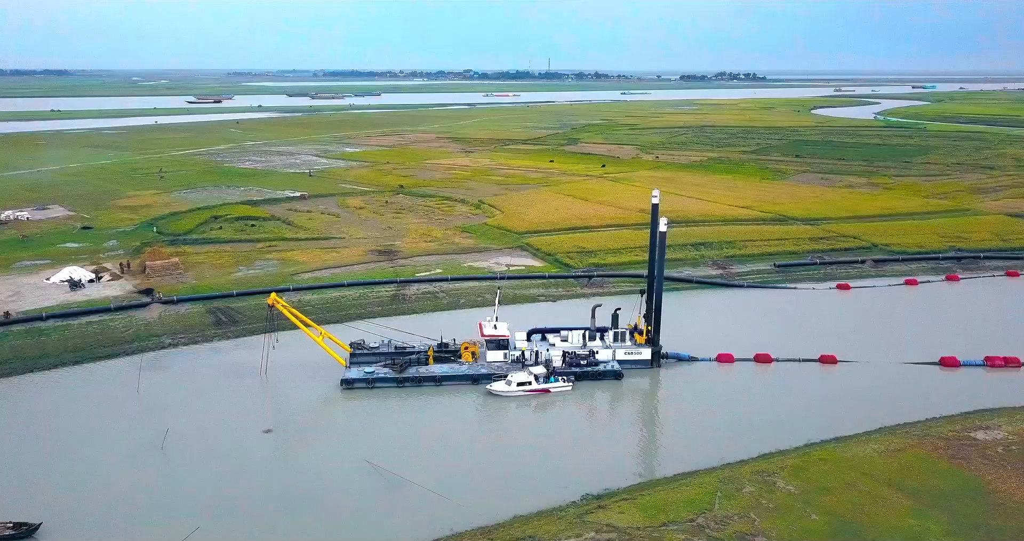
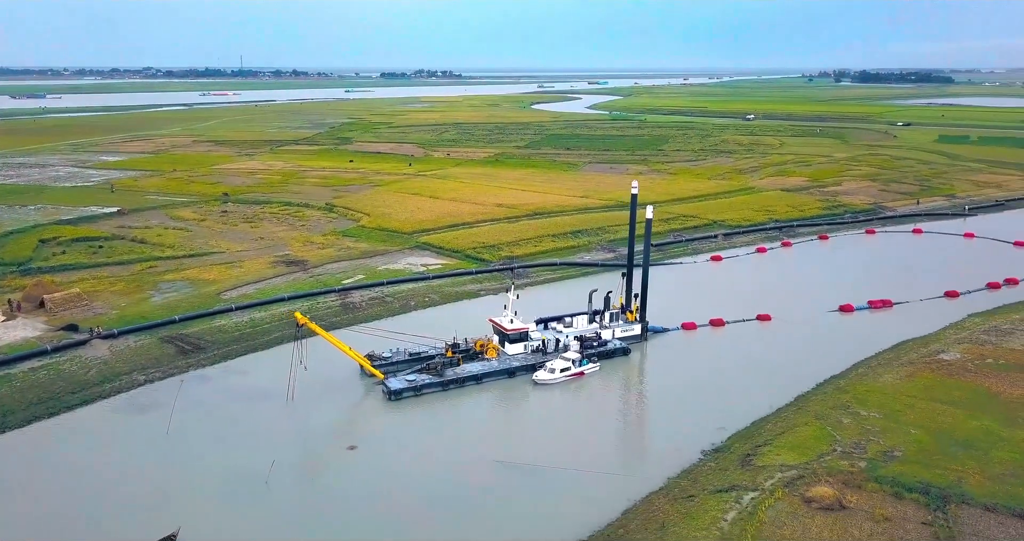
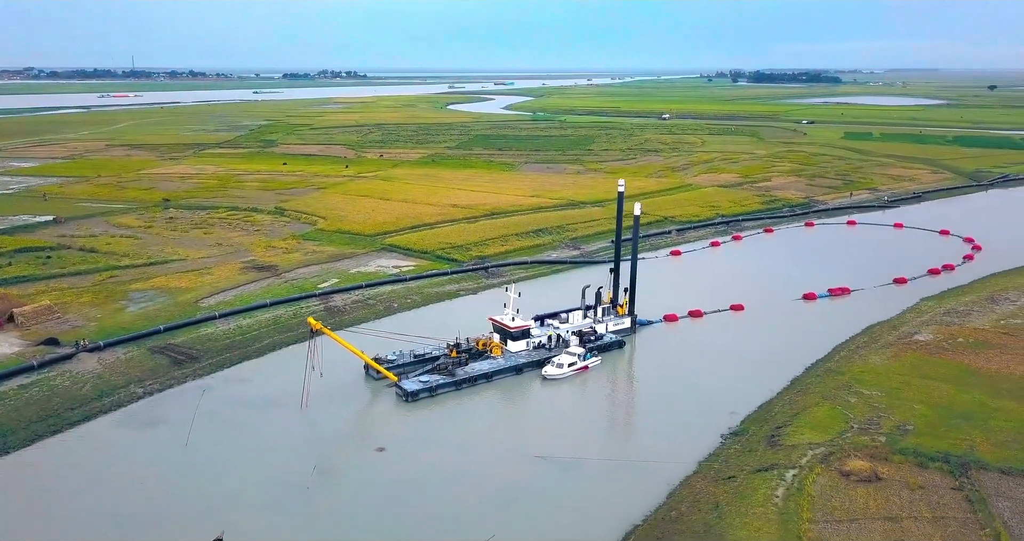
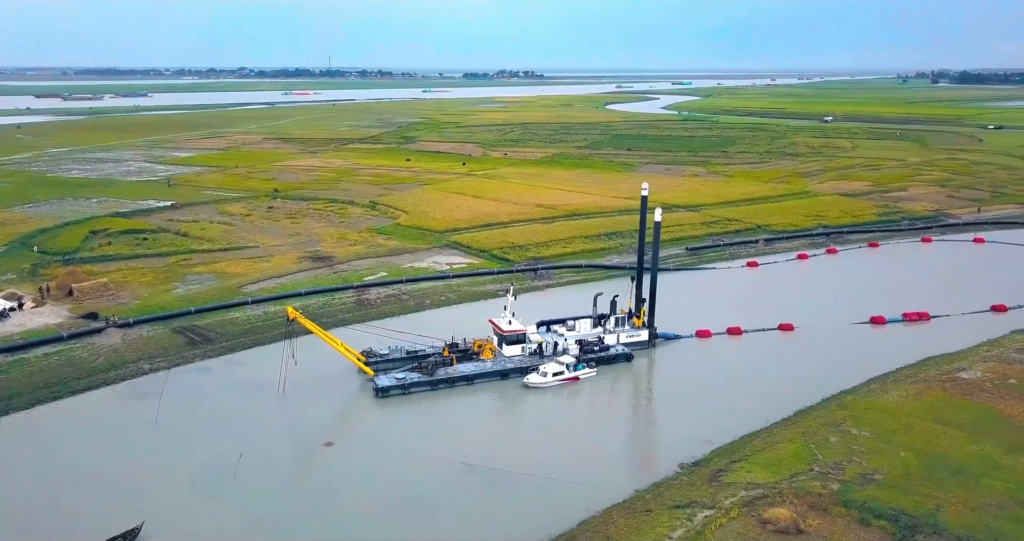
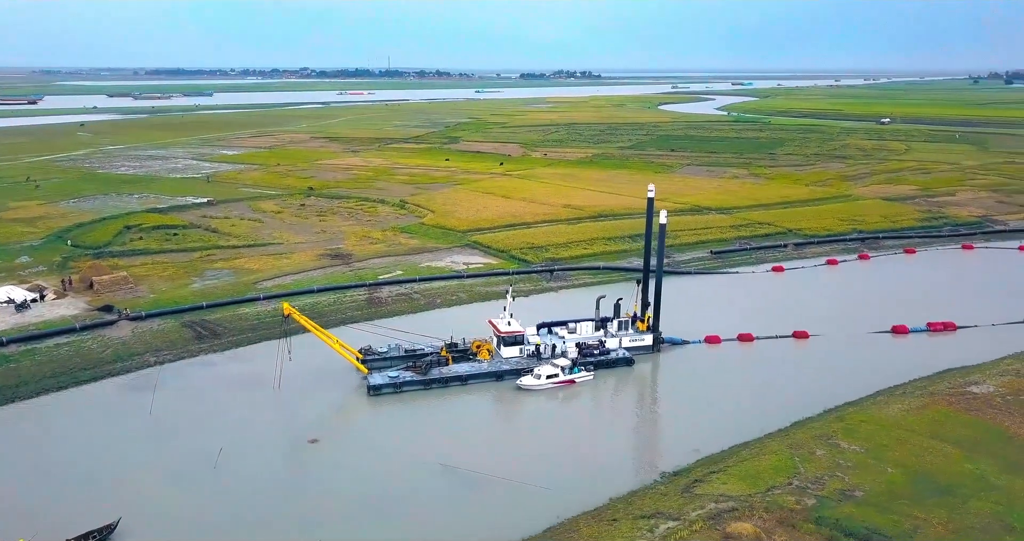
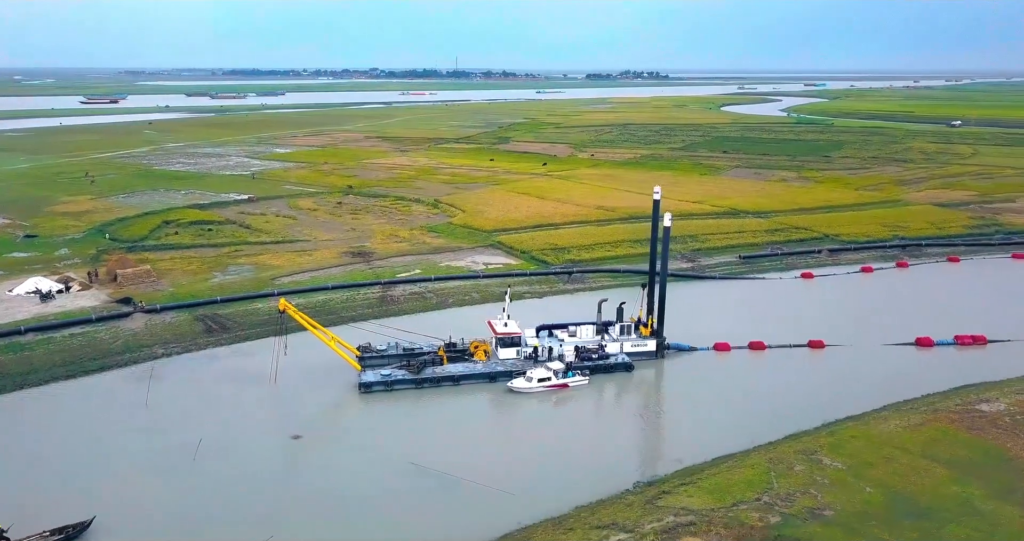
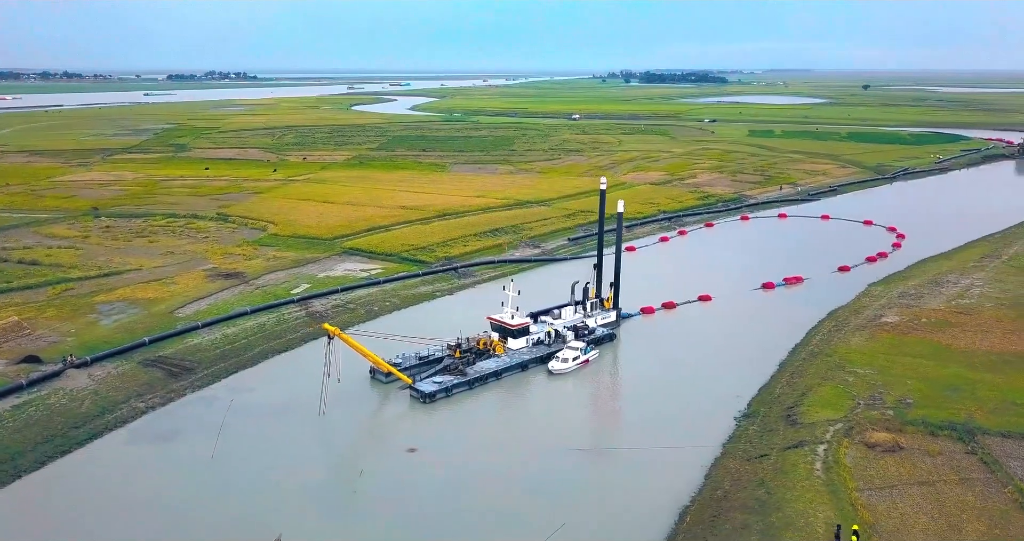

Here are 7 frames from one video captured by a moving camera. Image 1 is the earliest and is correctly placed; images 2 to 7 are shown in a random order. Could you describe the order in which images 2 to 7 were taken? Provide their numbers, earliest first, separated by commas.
6, 5, 4, 2, 3, 7
